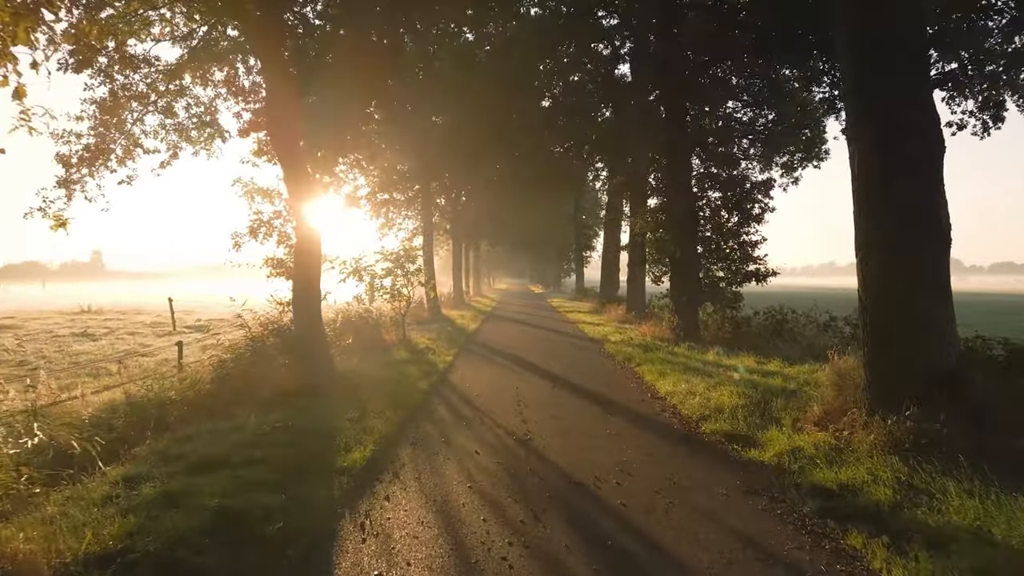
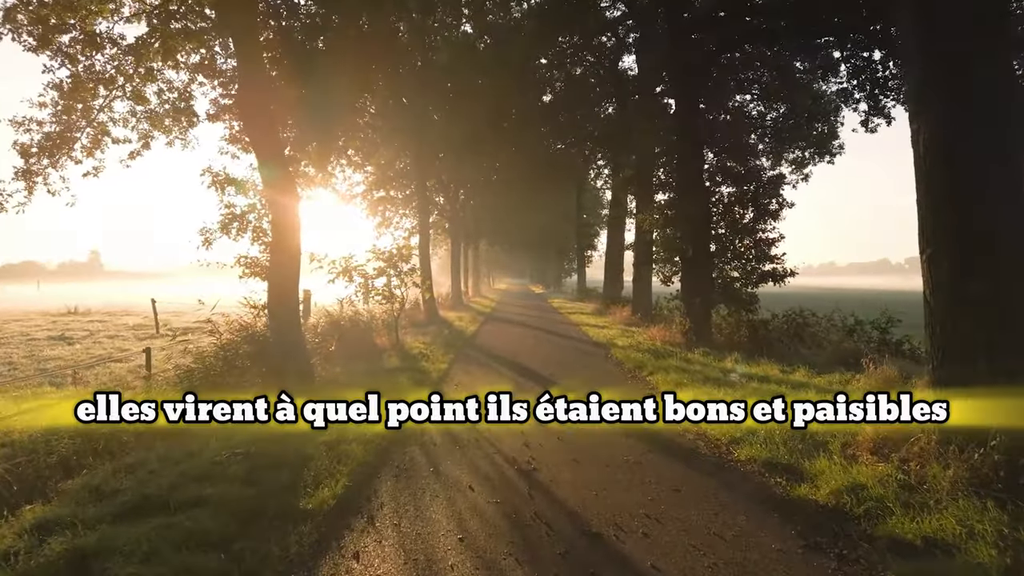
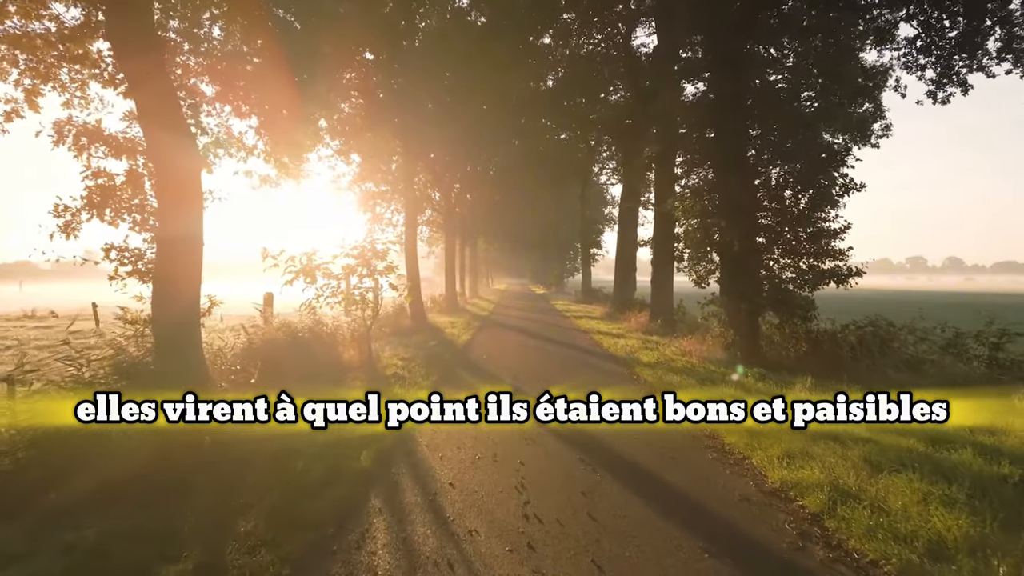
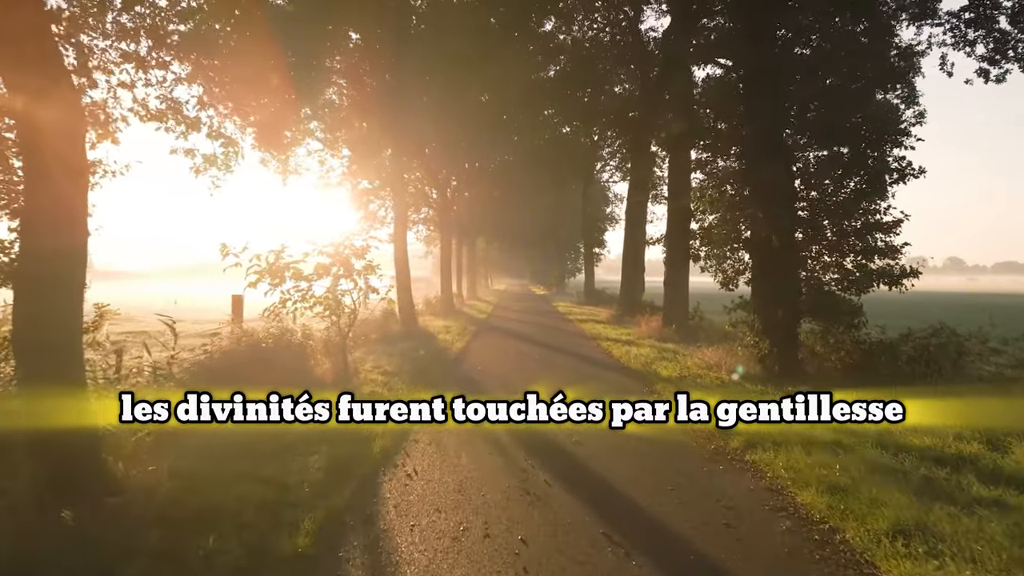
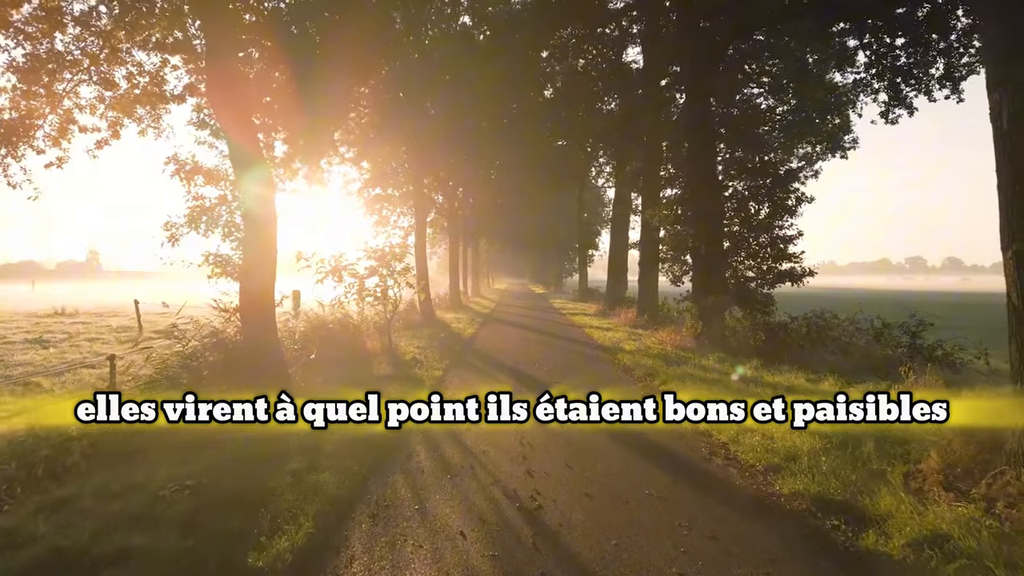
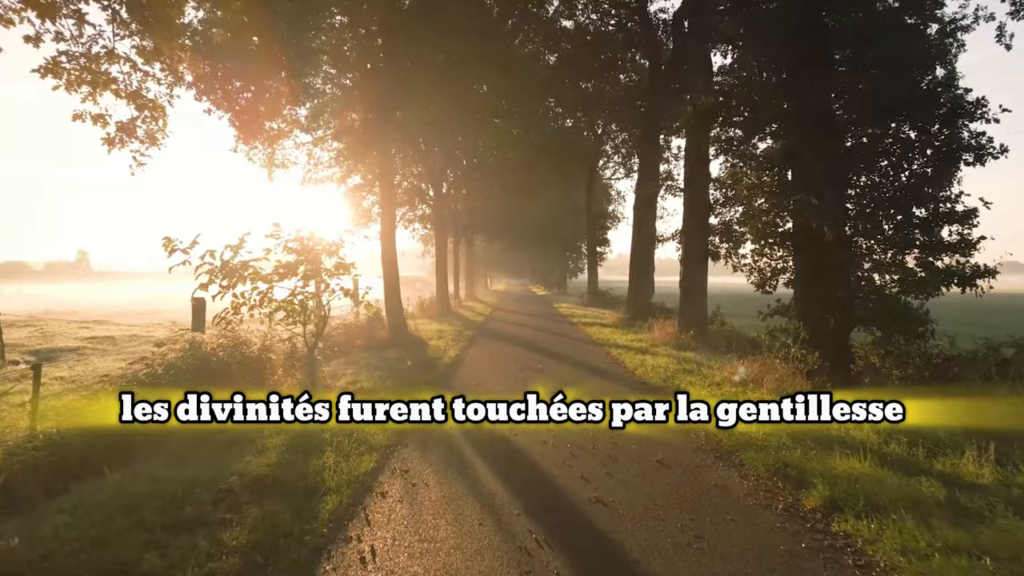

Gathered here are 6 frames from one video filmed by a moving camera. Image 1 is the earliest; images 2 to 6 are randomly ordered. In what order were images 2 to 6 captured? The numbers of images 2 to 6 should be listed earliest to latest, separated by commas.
2, 5, 3, 4, 6
